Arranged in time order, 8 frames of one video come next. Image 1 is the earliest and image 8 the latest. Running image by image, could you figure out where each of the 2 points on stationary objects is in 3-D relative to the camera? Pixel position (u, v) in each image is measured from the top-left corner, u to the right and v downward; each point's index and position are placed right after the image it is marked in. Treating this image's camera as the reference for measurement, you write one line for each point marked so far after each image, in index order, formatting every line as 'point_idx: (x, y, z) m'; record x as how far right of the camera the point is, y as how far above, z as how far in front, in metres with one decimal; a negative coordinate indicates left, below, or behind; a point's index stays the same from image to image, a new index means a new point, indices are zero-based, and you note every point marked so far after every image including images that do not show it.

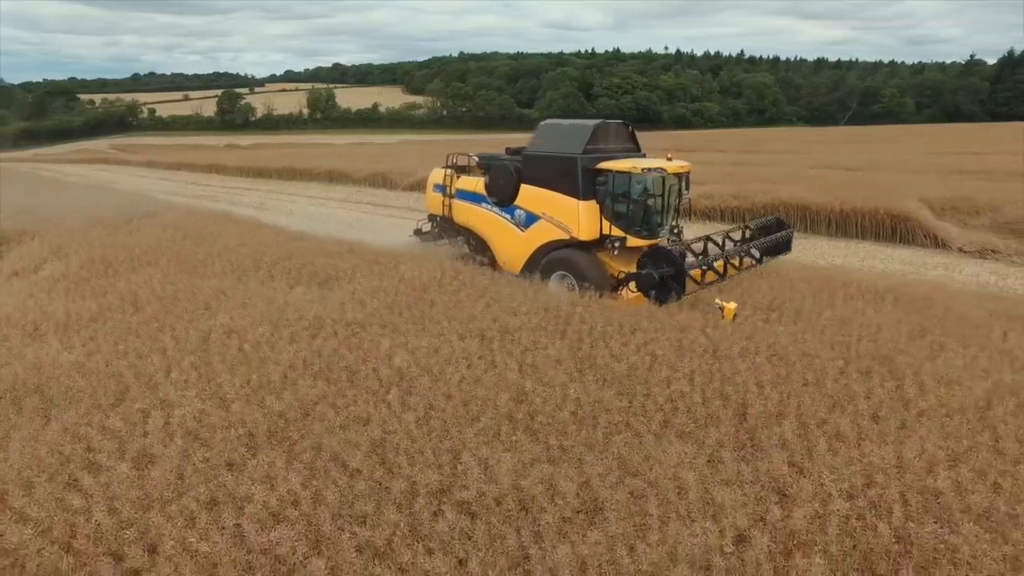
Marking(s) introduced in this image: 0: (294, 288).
0: (-2.6, 0.0, +8.2) m
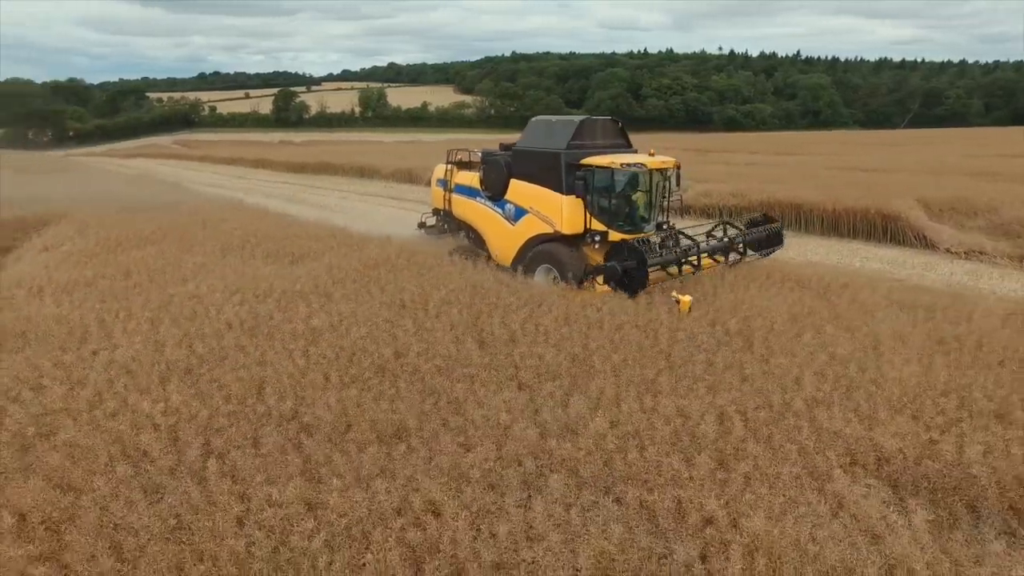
0: (-3.4, +0.3, +9.2) m
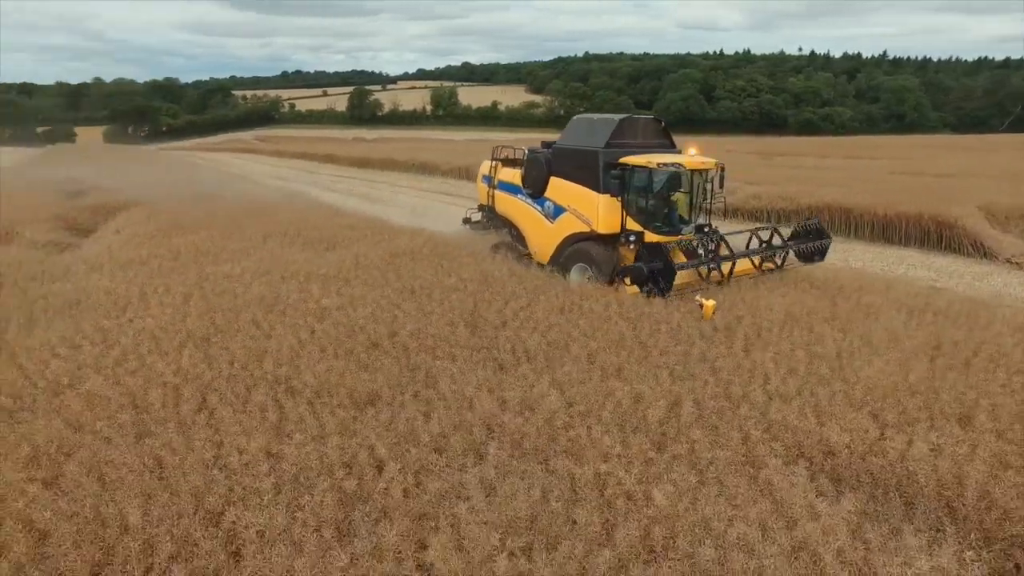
0: (-3.1, +0.6, +9.8) m
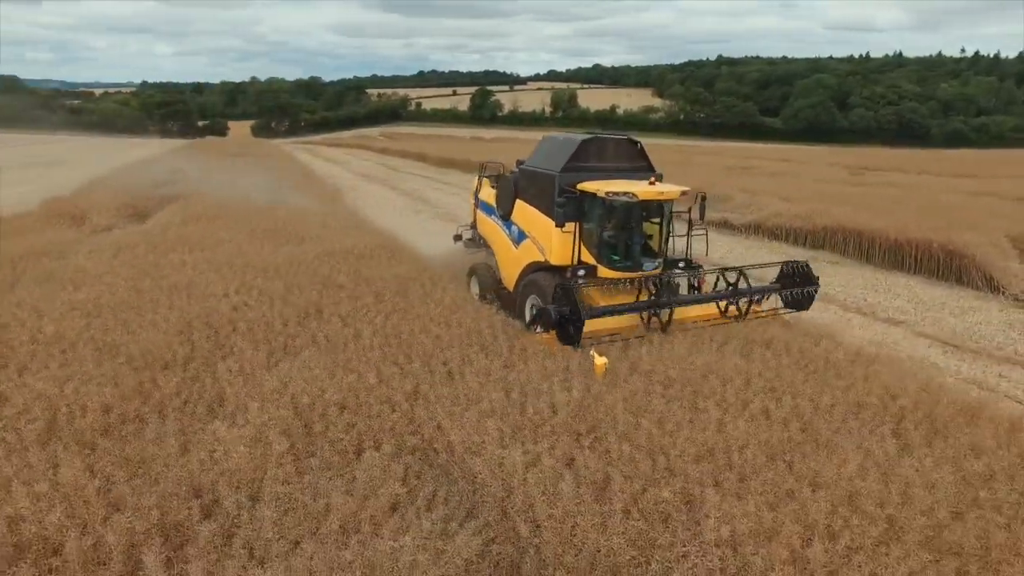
0: (-4.2, +0.8, +11.4) m
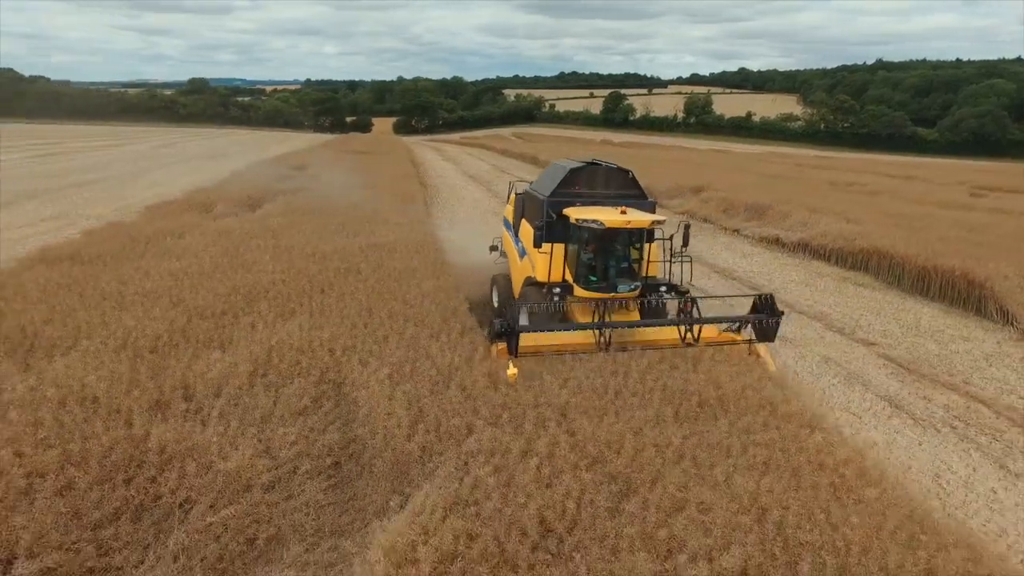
0: (-3.9, +1.1, +14.3) m
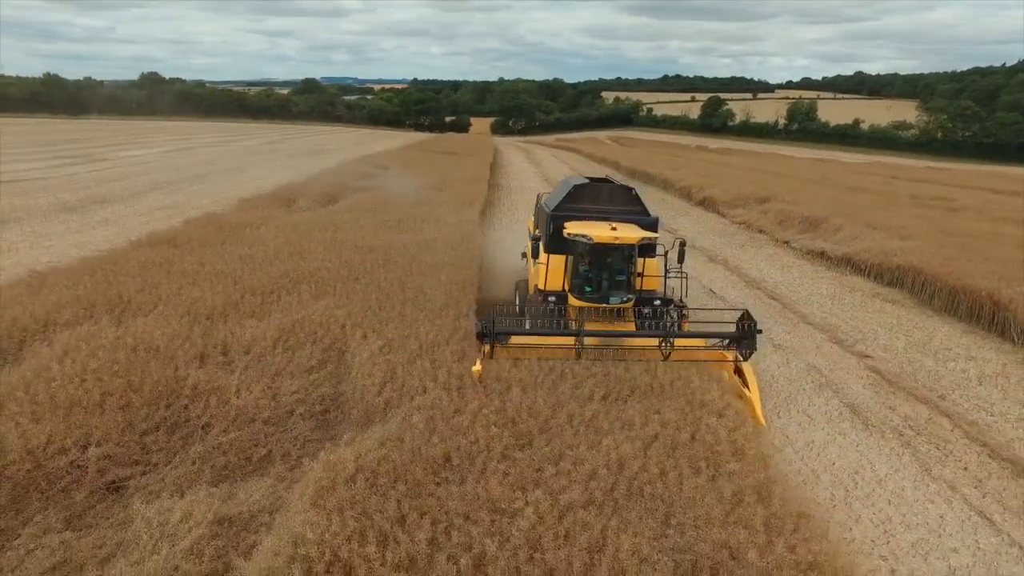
0: (-3.2, +1.4, +16.3) m
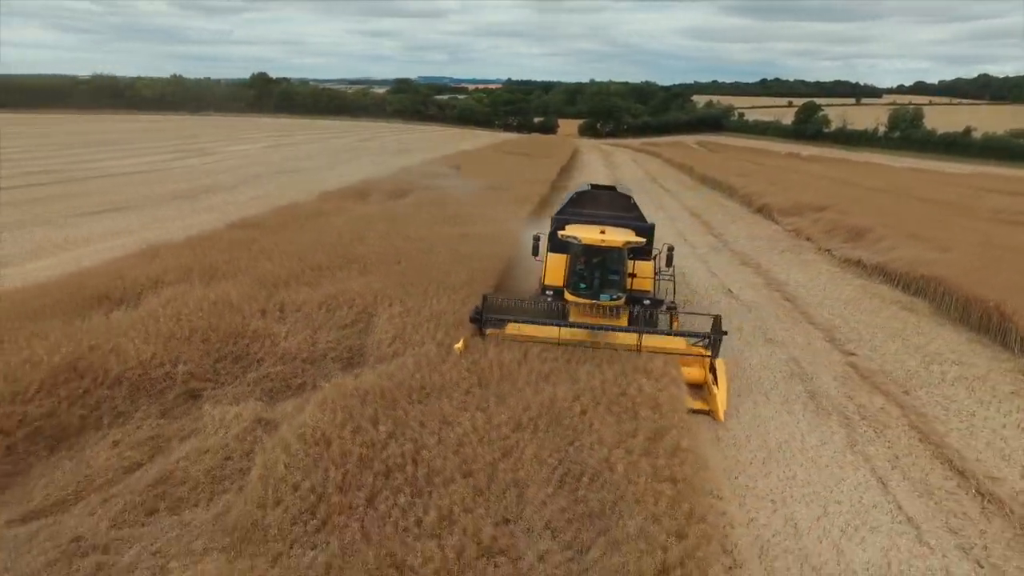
0: (-2.2, +1.8, +18.6) m
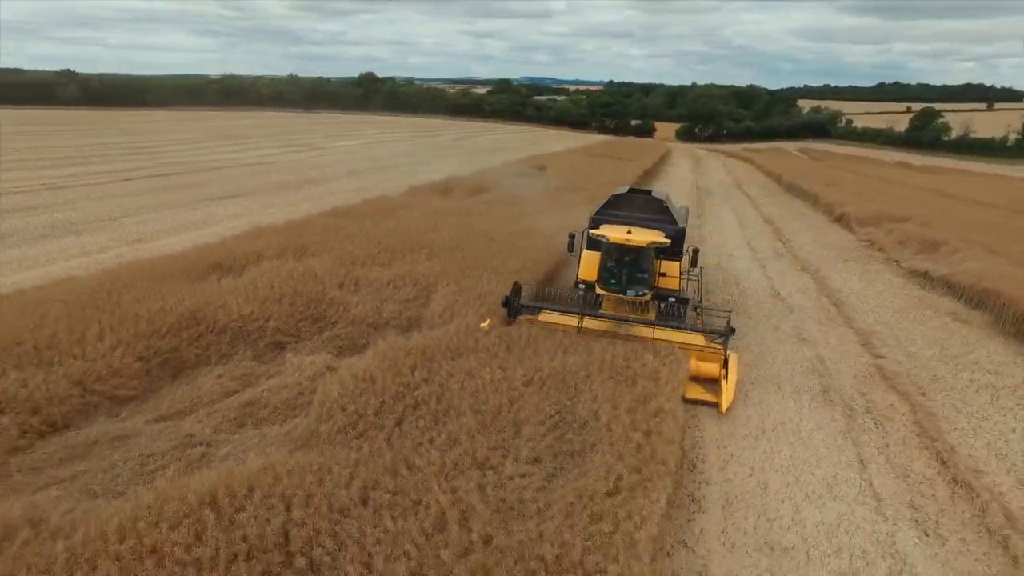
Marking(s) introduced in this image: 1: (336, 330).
0: (-0.2, +2.2, +20.3) m
1: (-3.1, -0.7, +11.4) m
